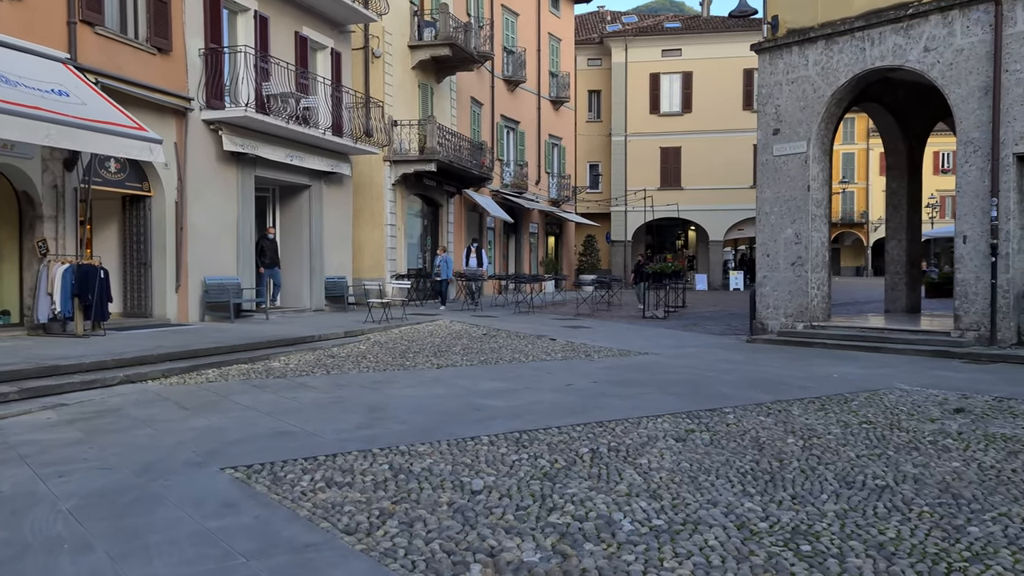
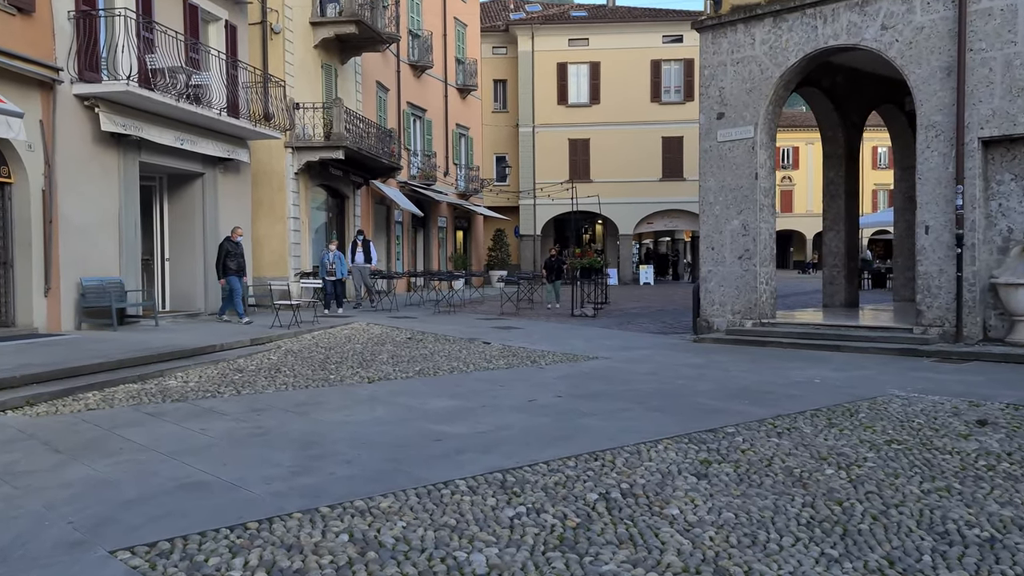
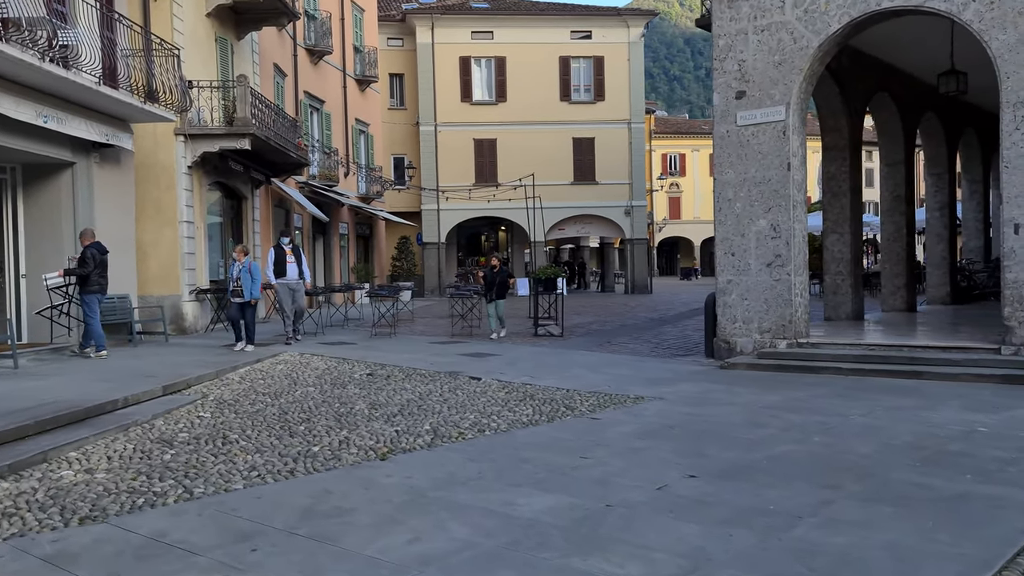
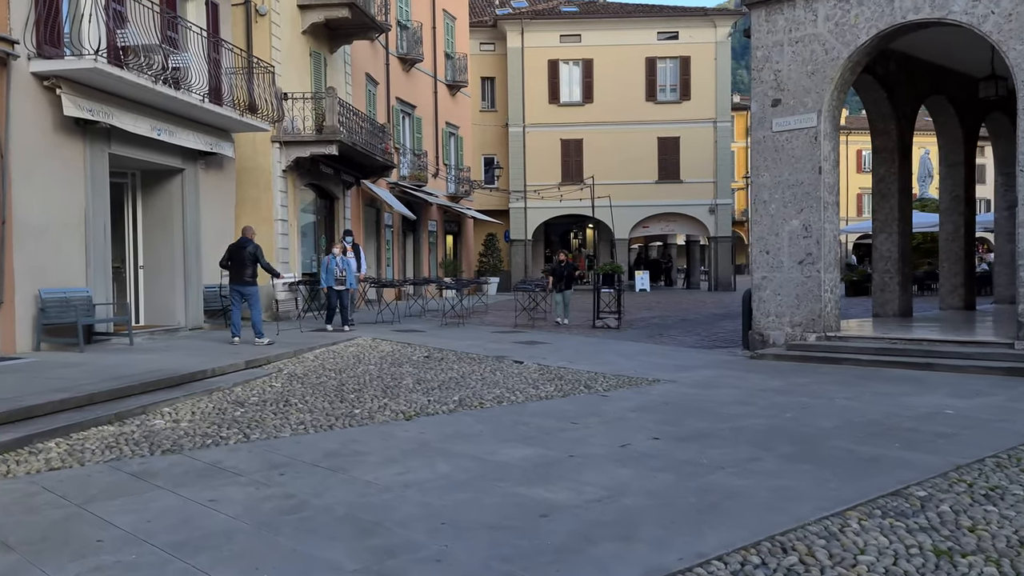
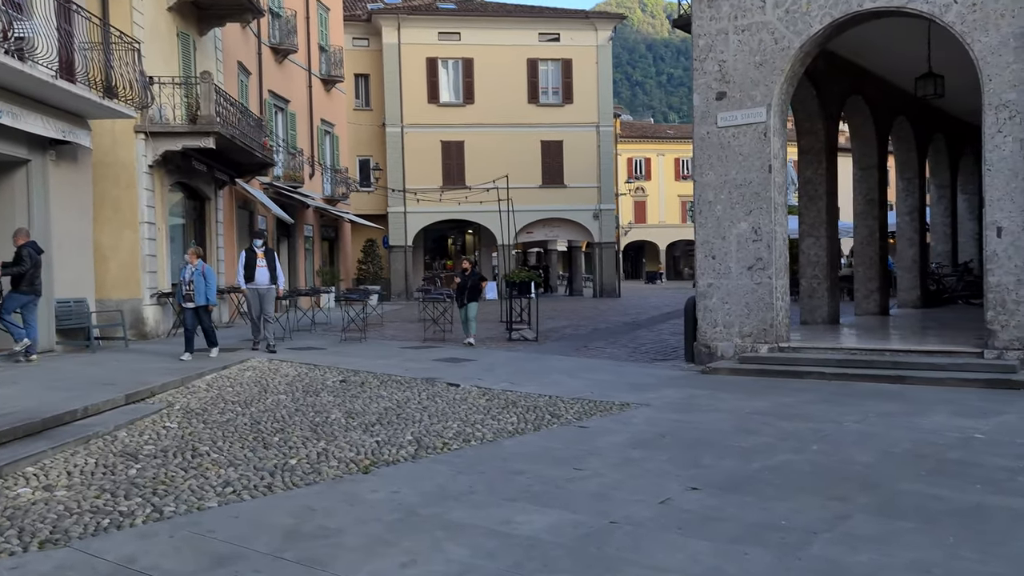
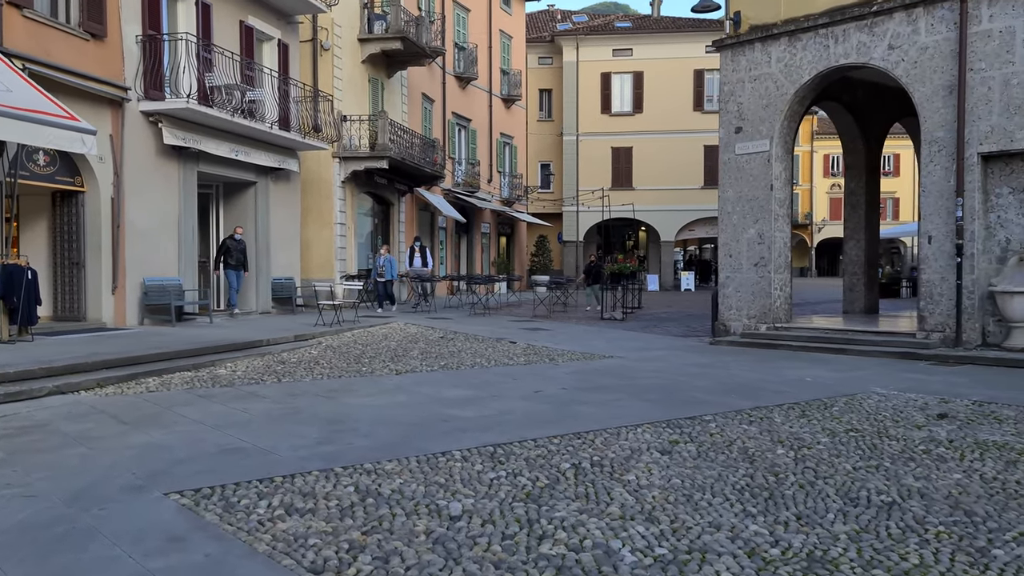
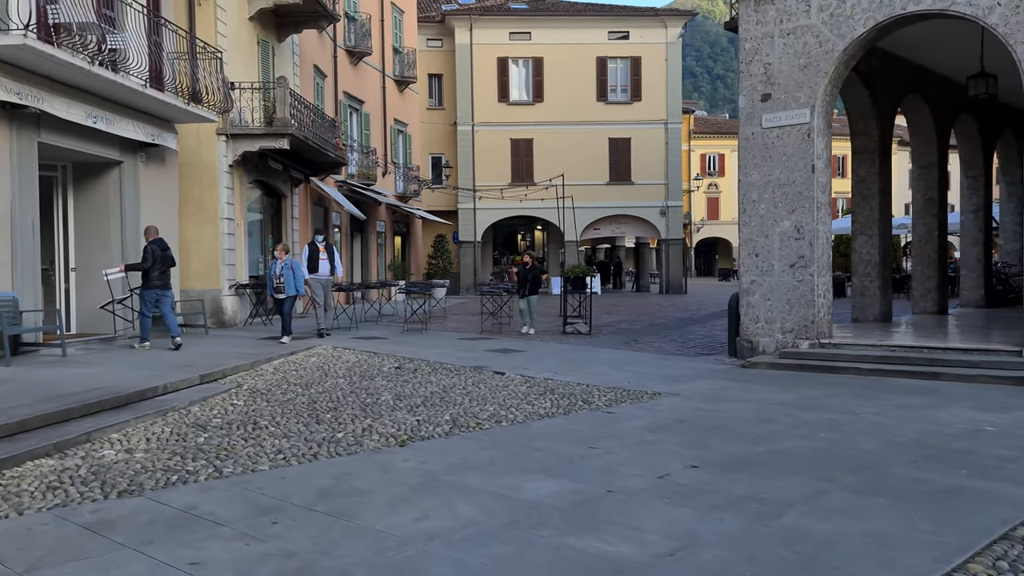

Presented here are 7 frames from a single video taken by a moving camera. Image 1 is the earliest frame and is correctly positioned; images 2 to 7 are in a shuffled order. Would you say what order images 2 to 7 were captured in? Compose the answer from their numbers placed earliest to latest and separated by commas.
6, 2, 4, 7, 3, 5
